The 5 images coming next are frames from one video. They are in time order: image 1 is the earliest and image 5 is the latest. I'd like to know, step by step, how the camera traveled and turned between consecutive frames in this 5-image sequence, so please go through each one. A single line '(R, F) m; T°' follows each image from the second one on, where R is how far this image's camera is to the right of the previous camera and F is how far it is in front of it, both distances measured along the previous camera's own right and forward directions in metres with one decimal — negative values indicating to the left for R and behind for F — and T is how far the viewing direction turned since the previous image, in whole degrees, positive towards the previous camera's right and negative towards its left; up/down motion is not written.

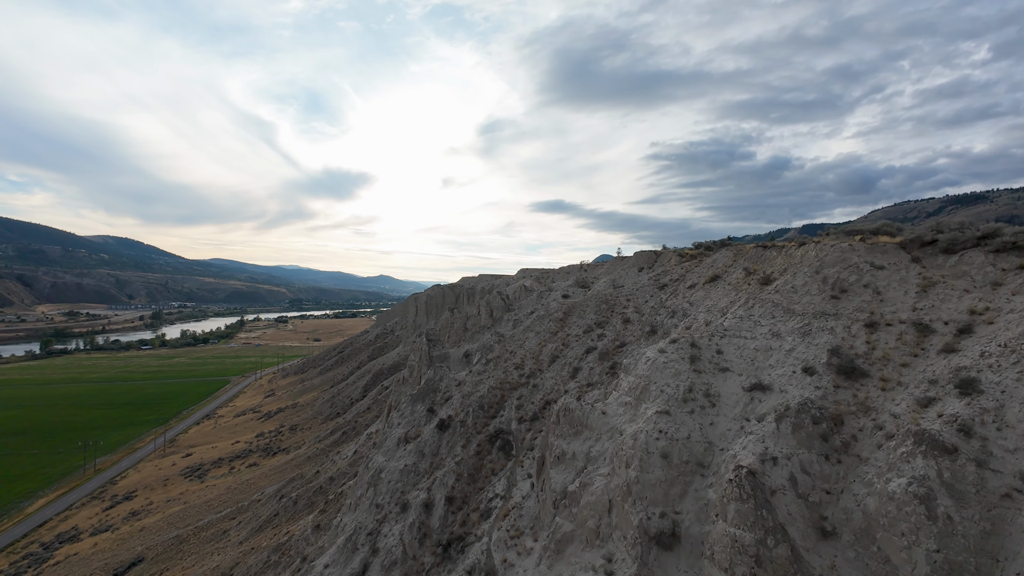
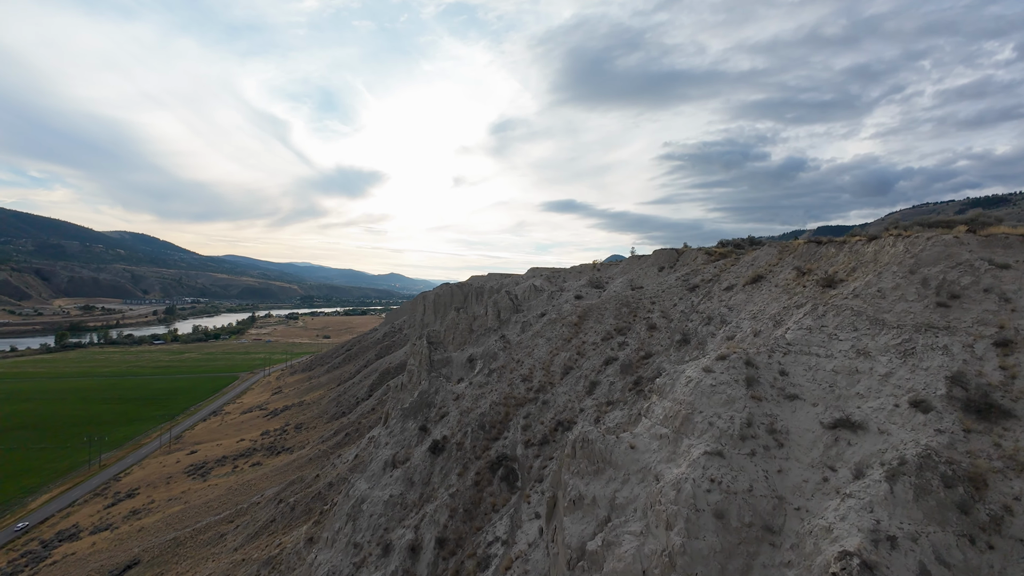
(+0.1, +1.8) m; -1°
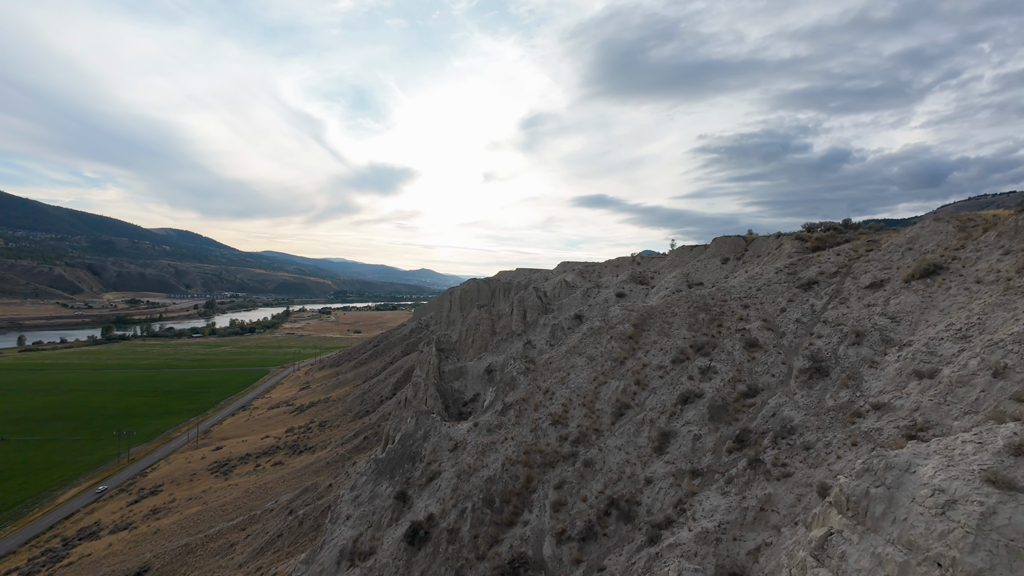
(+0.1, +3.8) m; -4°
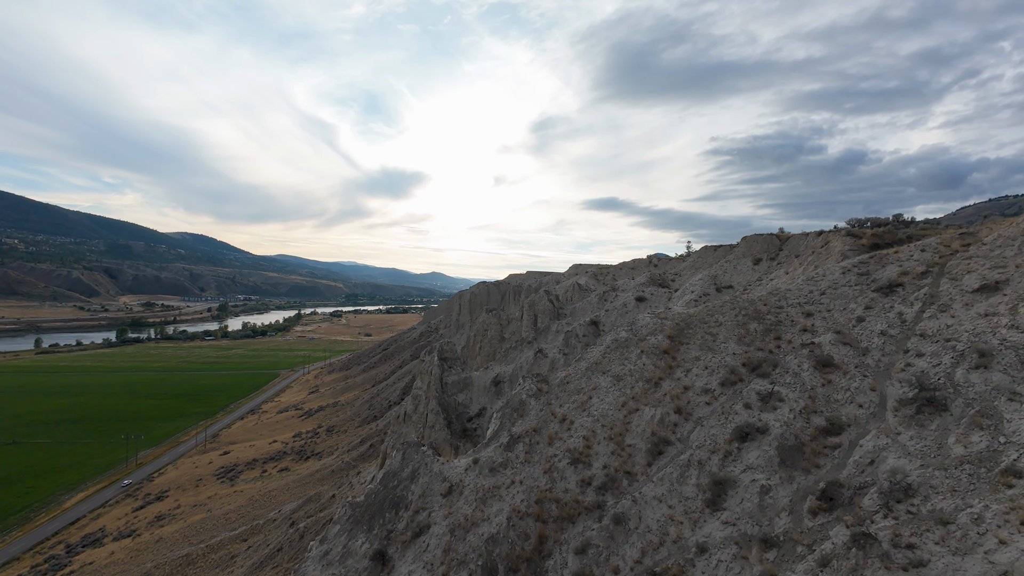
(0.0, +1.5) m; -1°
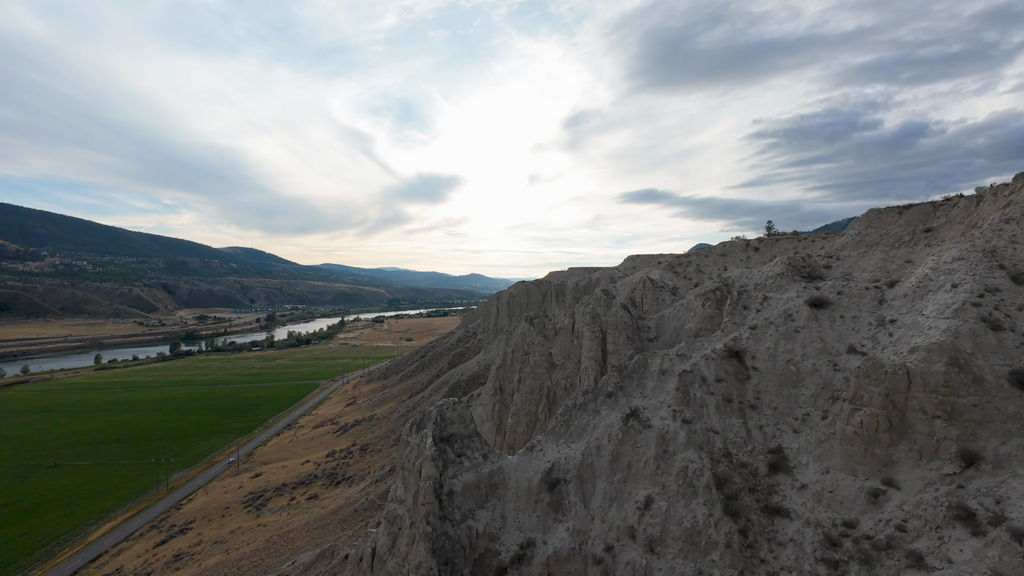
(-0.4, +7.6) m; -5°
